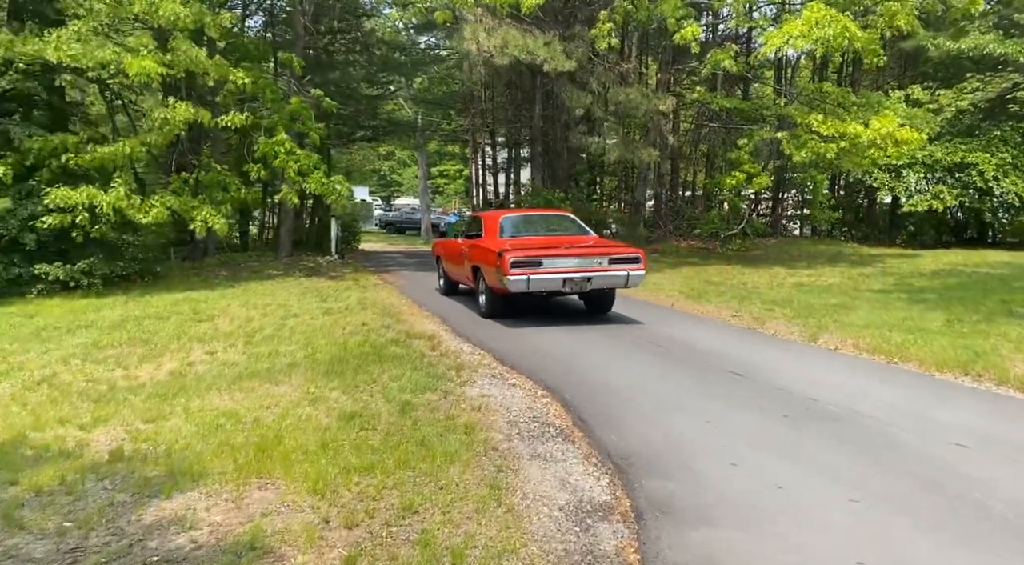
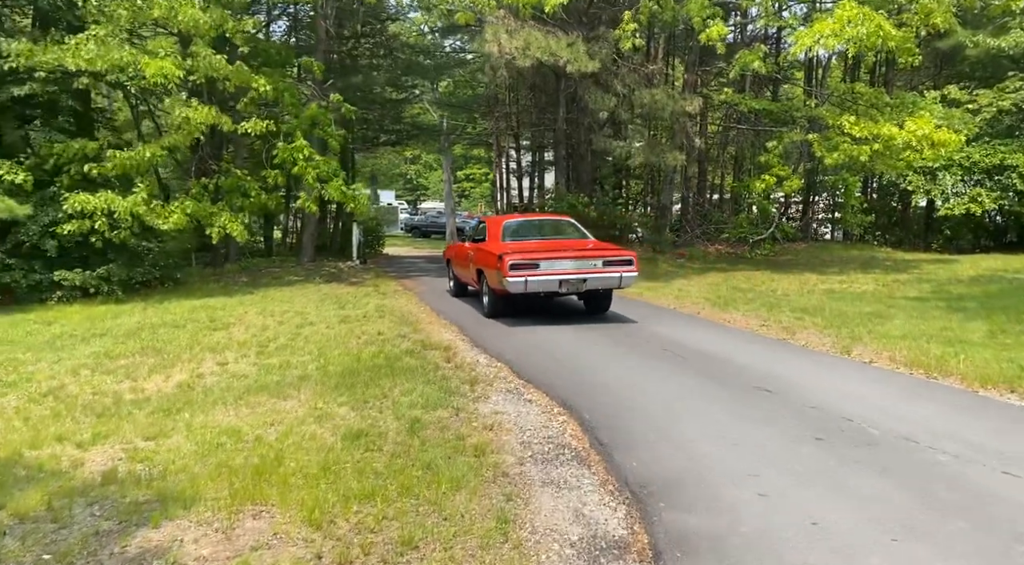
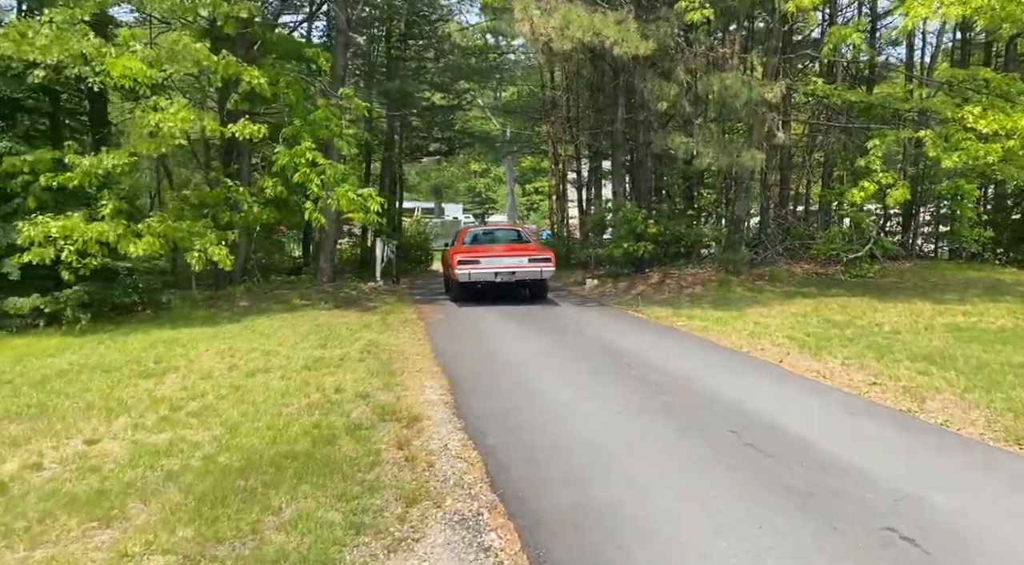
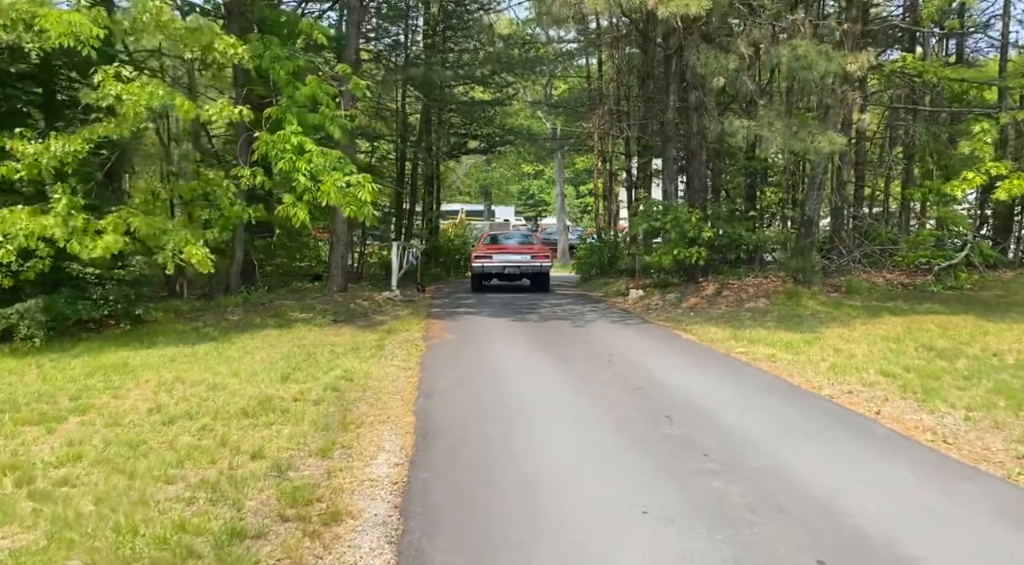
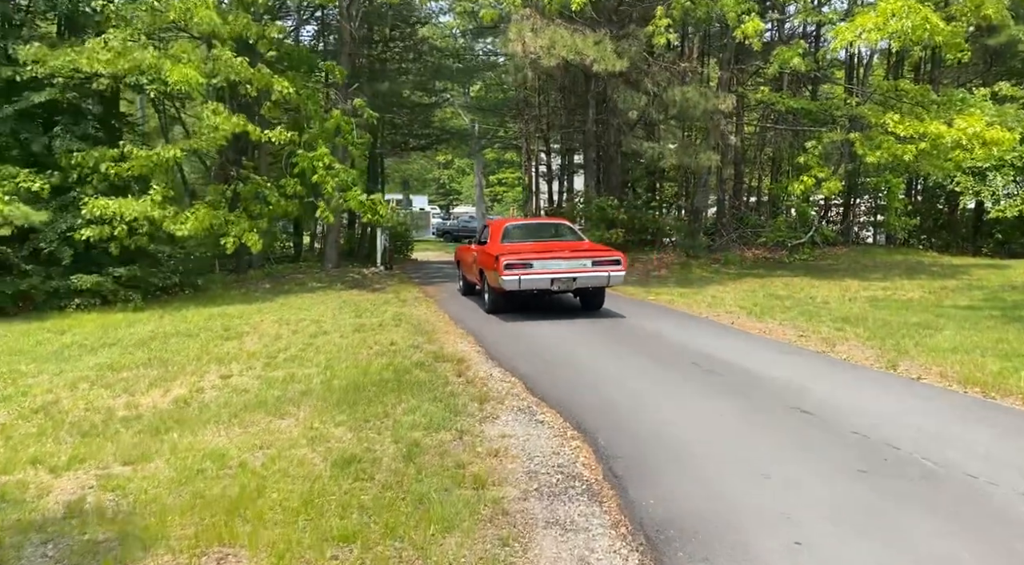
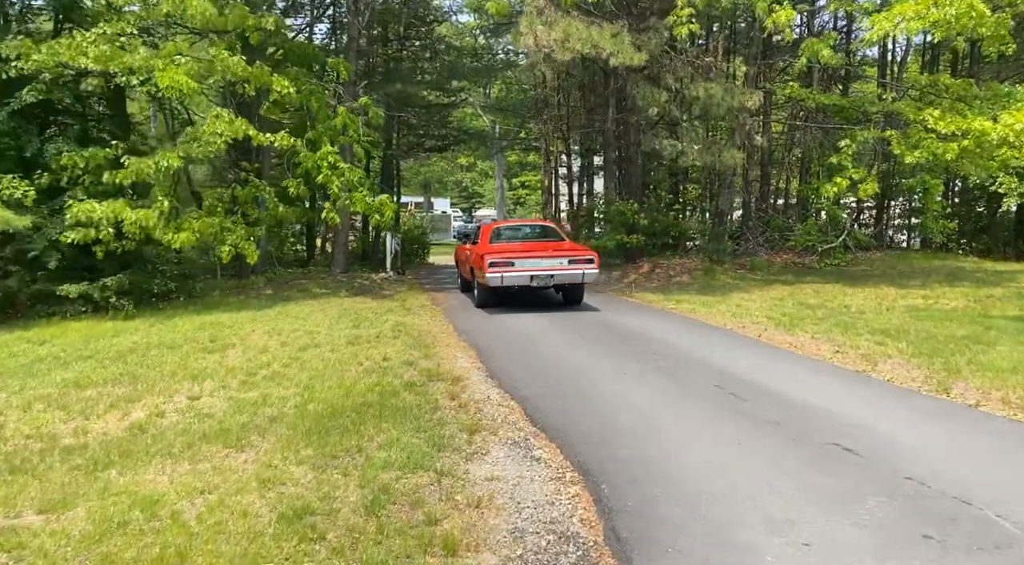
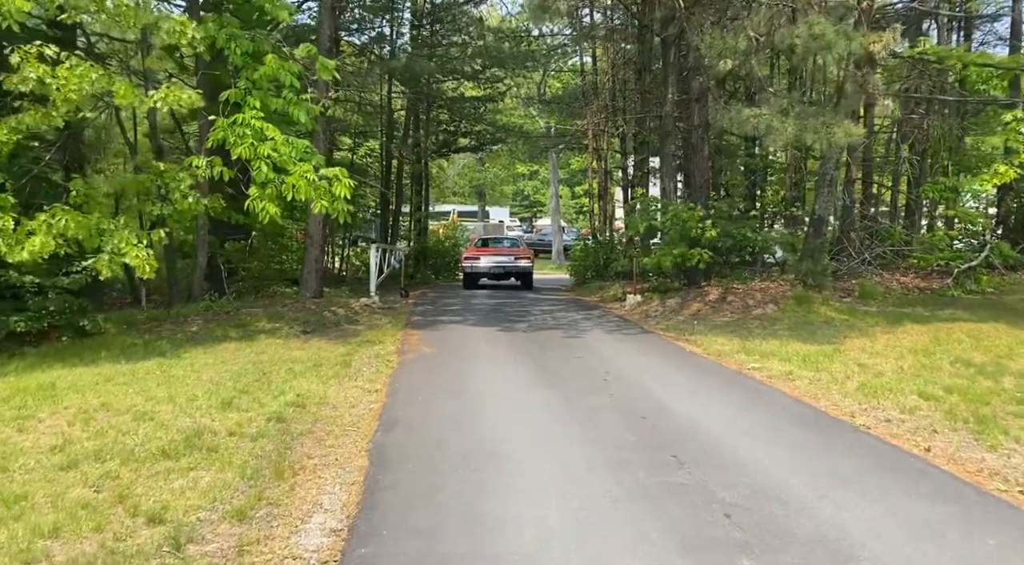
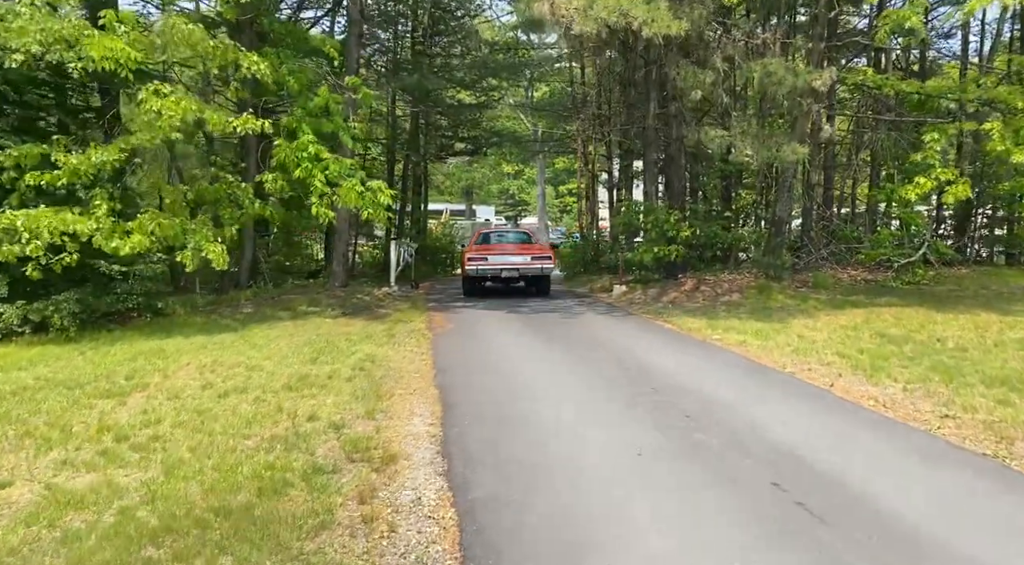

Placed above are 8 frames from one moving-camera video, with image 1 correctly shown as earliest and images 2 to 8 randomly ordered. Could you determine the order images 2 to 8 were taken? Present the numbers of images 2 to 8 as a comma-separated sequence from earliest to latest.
2, 5, 6, 3, 8, 4, 7
